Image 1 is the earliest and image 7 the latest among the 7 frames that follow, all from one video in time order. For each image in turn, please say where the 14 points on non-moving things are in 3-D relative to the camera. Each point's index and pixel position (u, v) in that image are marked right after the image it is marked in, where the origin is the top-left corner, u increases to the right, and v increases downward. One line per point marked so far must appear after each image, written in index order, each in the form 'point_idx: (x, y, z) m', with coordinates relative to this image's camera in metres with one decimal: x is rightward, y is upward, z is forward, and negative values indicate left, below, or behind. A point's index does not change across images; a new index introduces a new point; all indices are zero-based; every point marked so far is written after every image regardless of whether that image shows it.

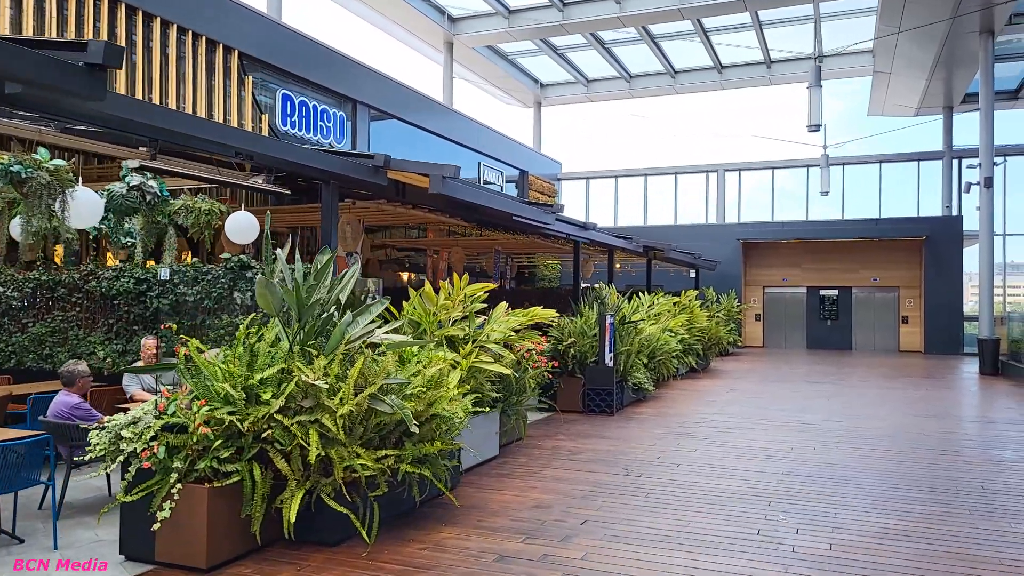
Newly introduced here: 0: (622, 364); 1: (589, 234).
0: (+1.4, -1.0, +9.3) m
1: (+1.1, +0.8, +10.9) m
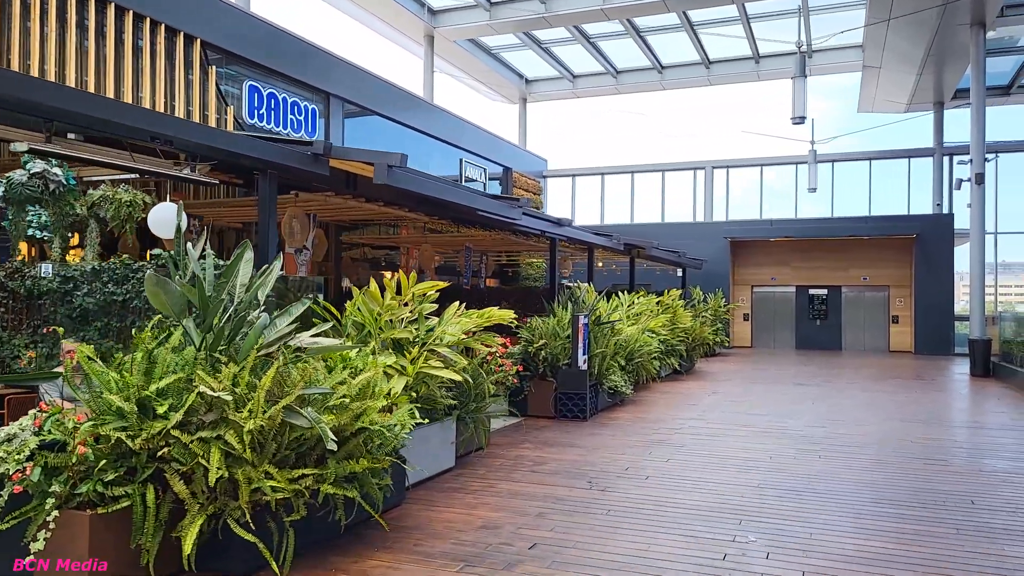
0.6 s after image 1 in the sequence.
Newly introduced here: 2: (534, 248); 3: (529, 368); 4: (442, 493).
0: (+1.0, -1.0, +8.9) m
1: (+0.7, +0.8, +10.5) m
2: (+0.4, +0.7, +13.0) m
3: (+0.2, -1.0, +8.5) m
4: (-0.5, -1.5, +5.1) m
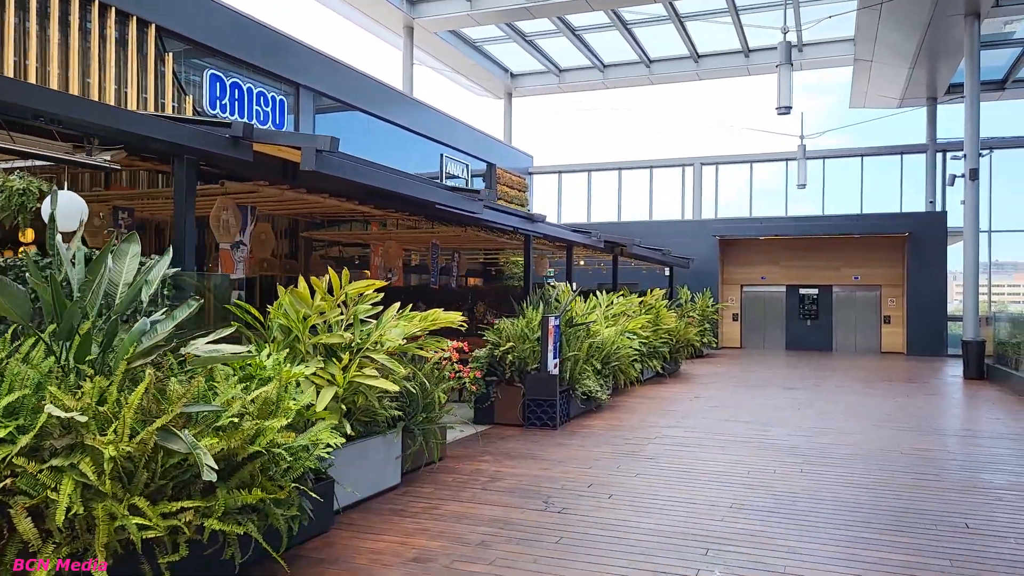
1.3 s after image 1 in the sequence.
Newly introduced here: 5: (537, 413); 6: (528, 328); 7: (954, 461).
0: (+0.7, -1.0, +8.4) m
1: (+0.3, +0.9, +10.0) m
2: (-0.1, +0.7, +12.4) m
3: (-0.2, -1.0, +8.0) m
4: (-0.9, -1.5, +4.6) m
5: (+0.3, -1.4, +7.8) m
6: (+0.2, -0.5, +8.1) m
7: (+4.0, -1.6, +6.5) m
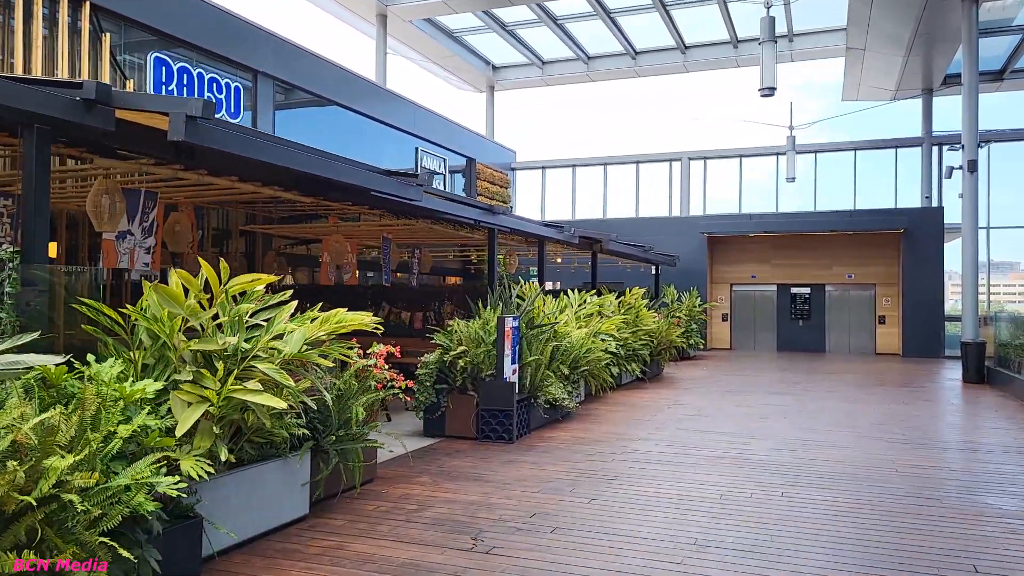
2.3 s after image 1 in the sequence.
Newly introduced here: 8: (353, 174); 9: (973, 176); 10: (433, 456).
0: (+0.2, -1.0, +7.6) m
1: (-0.2, +0.9, +9.2) m
2: (-0.6, +0.7, +11.6) m
3: (-0.7, -0.9, +7.2) m
4: (-1.3, -1.5, +3.8) m
5: (-0.2, -1.4, +7.0) m
6: (-0.3, -0.4, +7.3) m
7: (+3.6, -1.6, +5.7) m
8: (-1.3, +0.9, +5.7) m
9: (+8.7, +2.1, +13.3) m
10: (-0.7, -1.5, +6.4) m
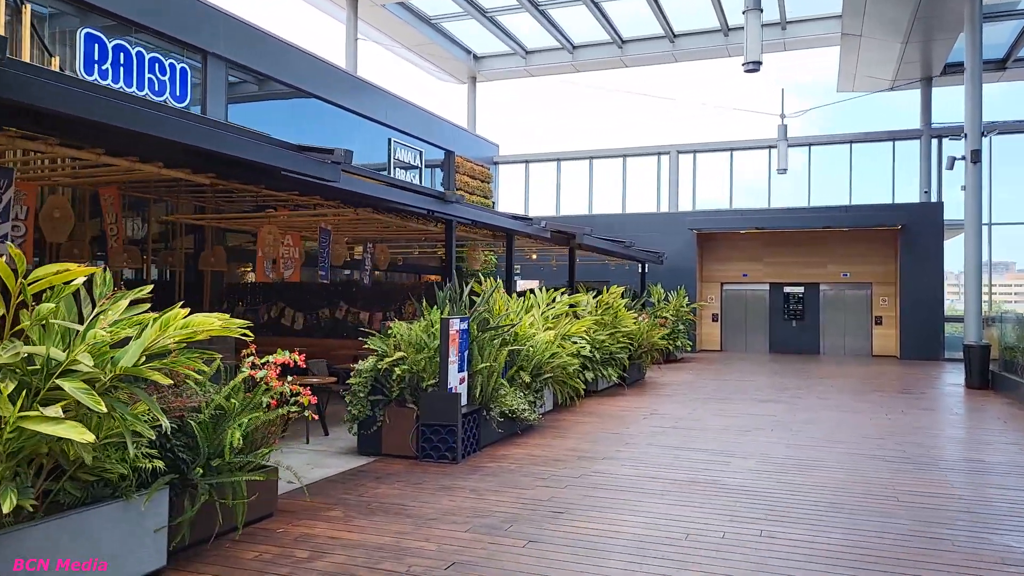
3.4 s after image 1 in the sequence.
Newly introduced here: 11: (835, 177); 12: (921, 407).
0: (-0.3, -0.9, +6.7) m
1: (-0.6, +0.9, +8.3) m
2: (-1.1, +0.8, +10.7) m
3: (-1.2, -0.9, +6.3) m
4: (-1.8, -1.4, +2.9) m
5: (-0.7, -1.3, +6.1) m
6: (-0.8, -0.4, +6.4) m
7: (+3.1, -1.5, +4.8) m
8: (-1.8, +0.9, +4.8) m
9: (+8.2, +2.1, +12.5) m
10: (-1.2, -1.5, +5.5) m
11: (+8.8, +3.0, +19.3) m
12: (+5.7, -1.6, +9.8) m
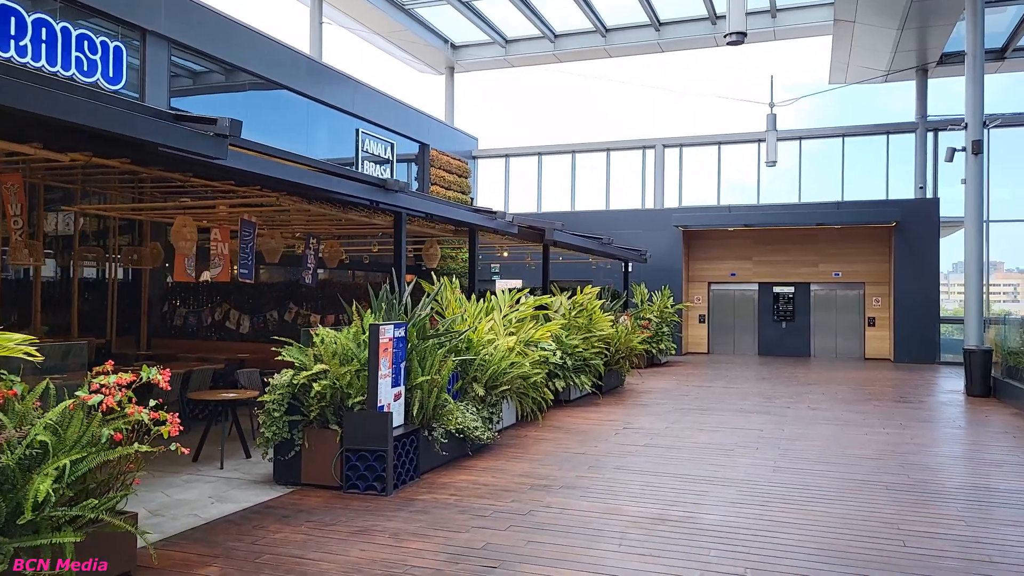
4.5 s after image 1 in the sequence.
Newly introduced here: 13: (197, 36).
0: (-0.7, -0.9, +5.8) m
1: (-1.1, +0.9, +7.3) m
2: (-1.6, +0.8, +9.8) m
3: (-1.6, -0.9, +5.3) m
4: (-2.2, -1.4, +1.9) m
5: (-1.1, -1.3, +5.2) m
6: (-1.2, -0.4, +5.5) m
7: (+2.7, -1.5, +3.9) m
8: (-2.2, +0.9, +3.9) m
9: (+7.7, +2.1, +11.6) m
10: (-1.6, -1.5, +4.6) m
11: (+8.2, +3.1, +18.5) m
12: (+5.2, -1.6, +9.0) m
13: (-5.2, +4.2, +11.6) m
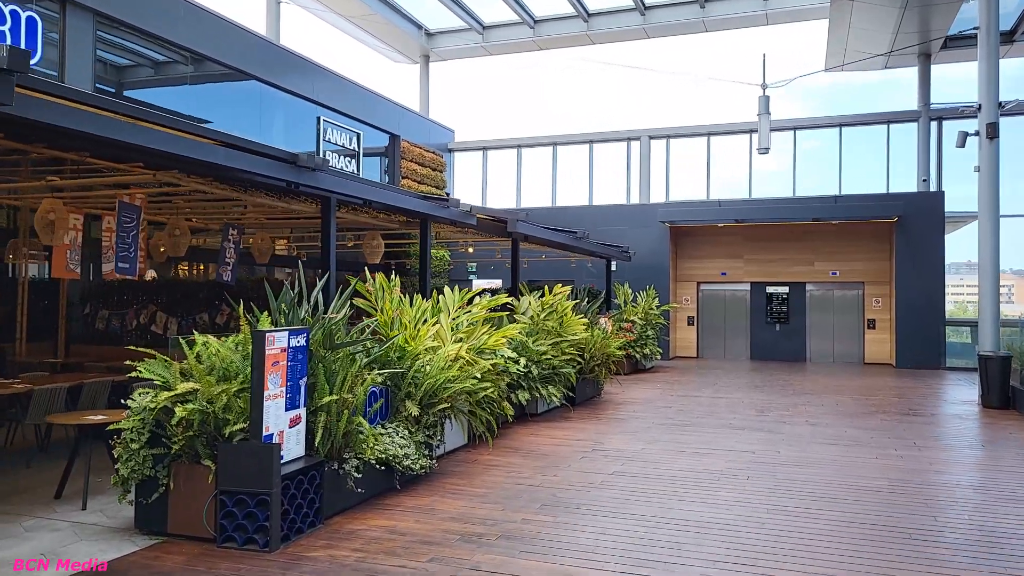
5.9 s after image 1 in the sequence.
0: (-1.2, -0.9, +4.6) m
1: (-1.6, +0.9, +6.2) m
2: (-2.0, +0.8, +8.7) m
3: (-2.0, -0.9, +4.2) m
4: (-2.6, -1.4, +0.8) m
5: (-1.6, -1.3, +4.1) m
6: (-1.7, -0.4, +4.4) m
7: (+2.2, -1.5, +2.8) m
8: (-2.6, +1.0, +2.7) m
9: (+7.2, +2.1, +10.6) m
10: (-2.1, -1.5, +3.4) m
11: (+7.7, +3.1, +17.5) m
12: (+4.7, -1.6, +7.9) m
13: (-5.7, +4.2, +10.4) m
